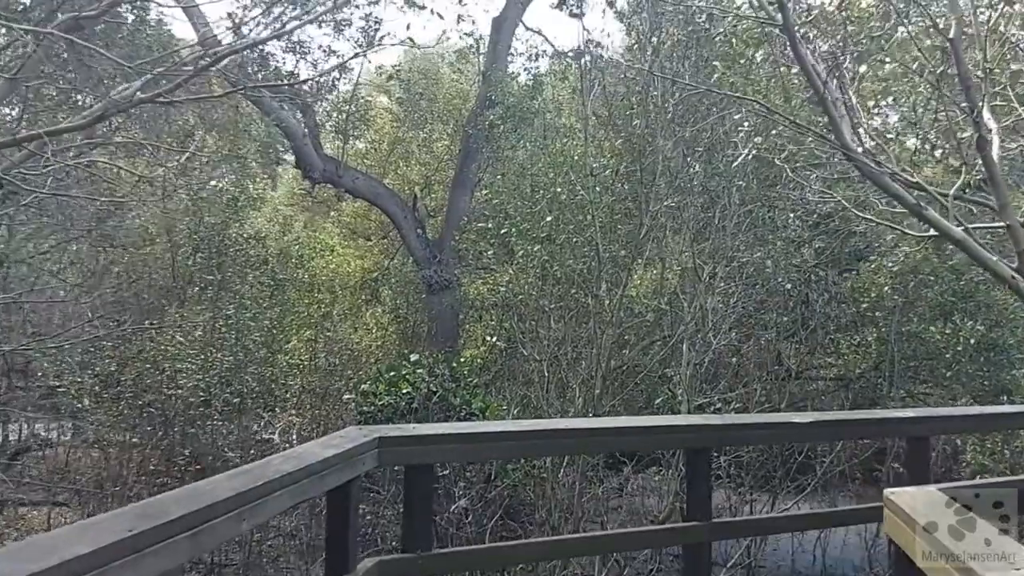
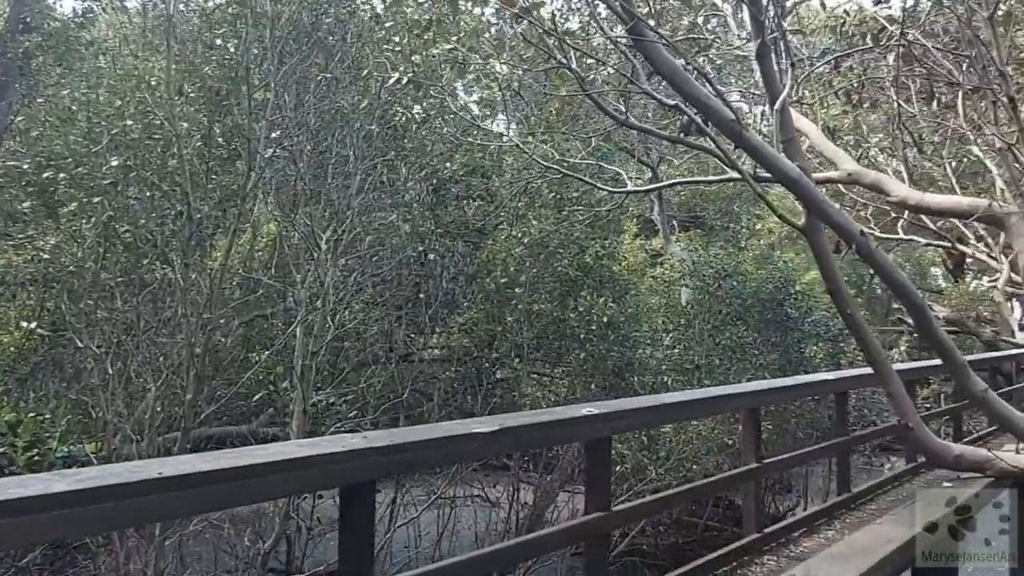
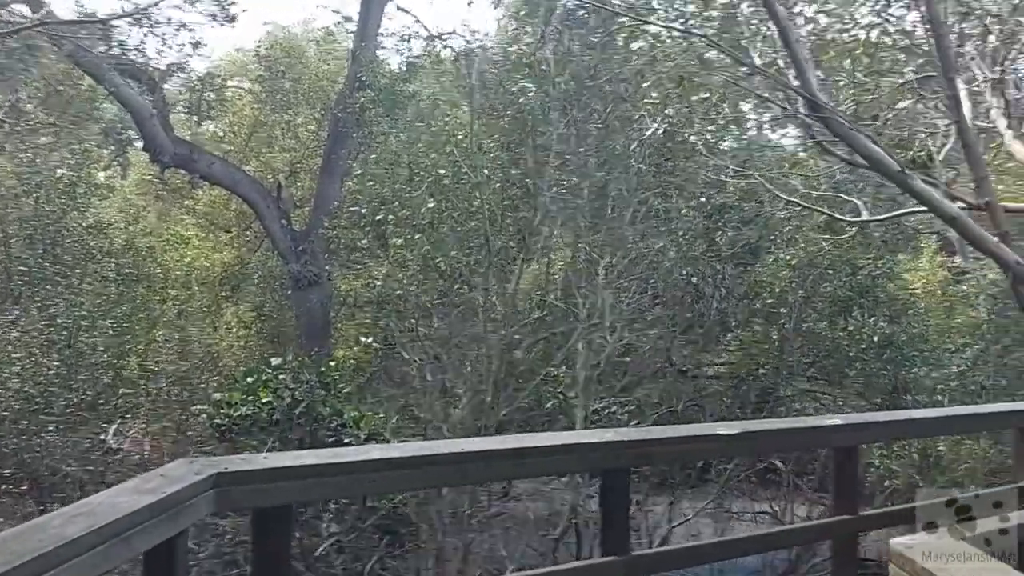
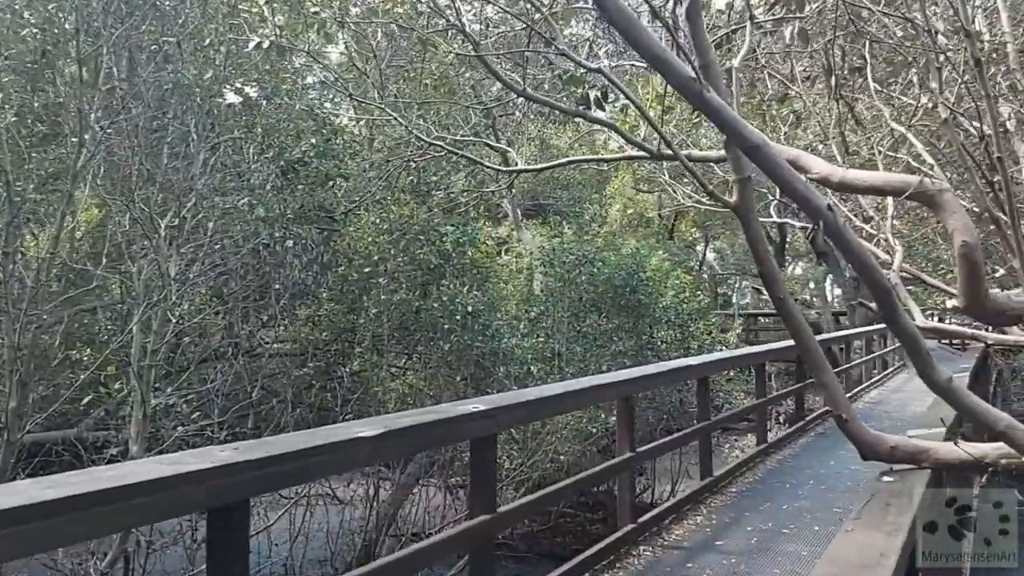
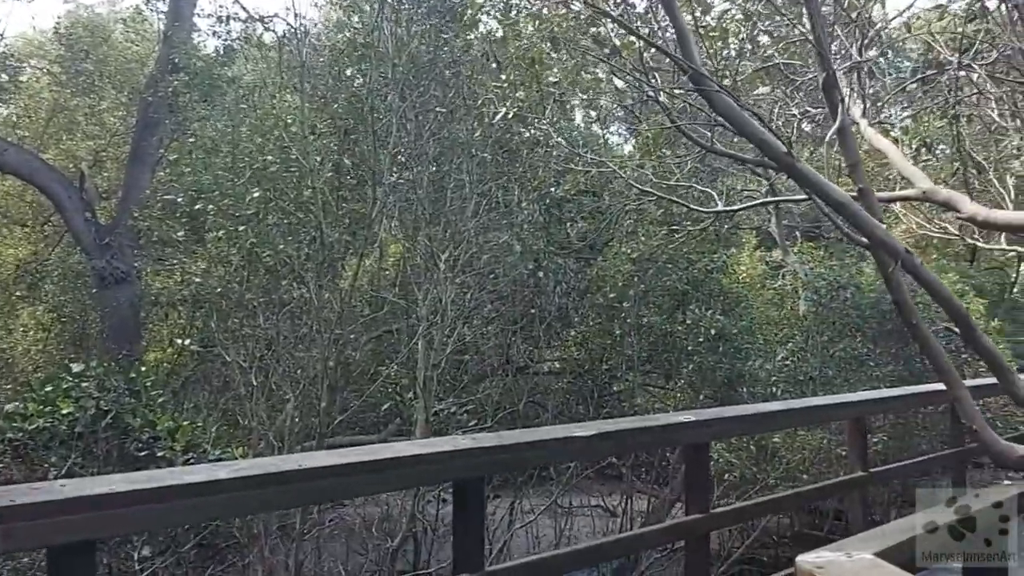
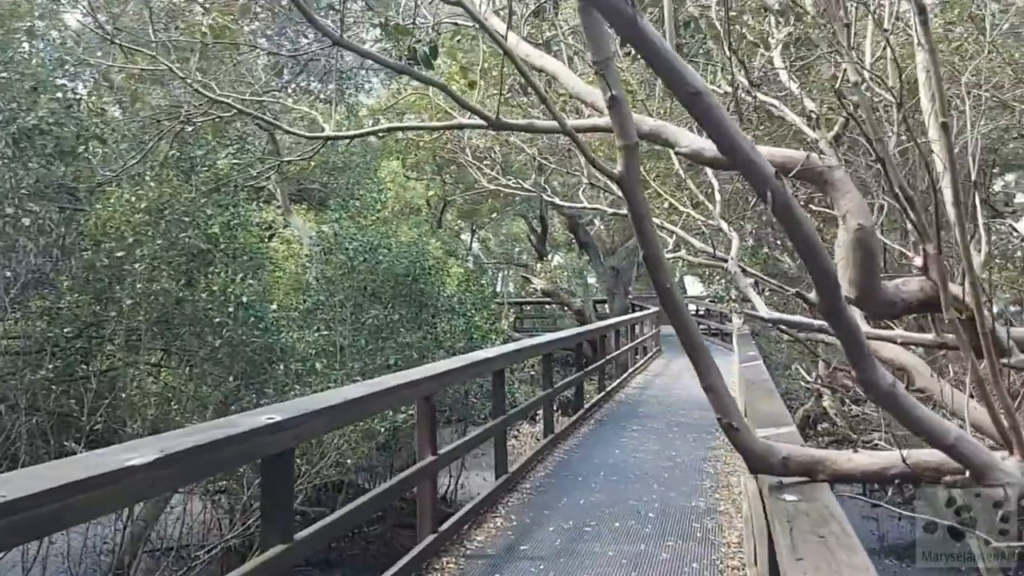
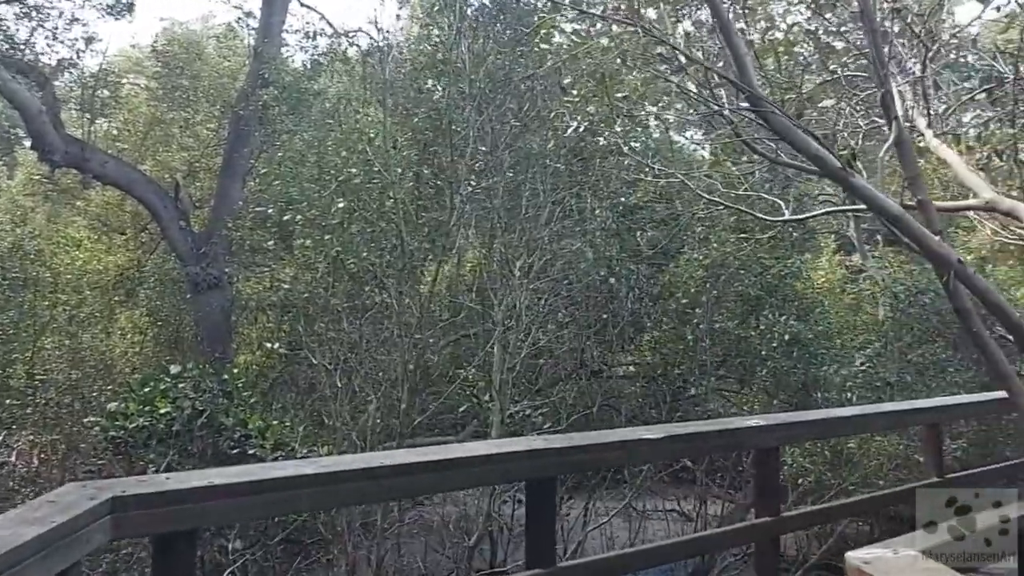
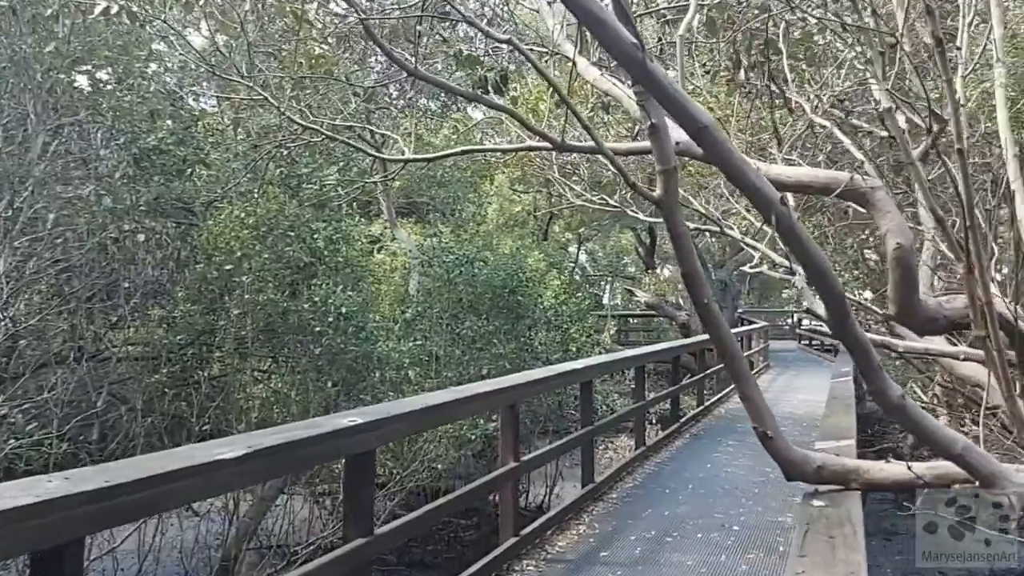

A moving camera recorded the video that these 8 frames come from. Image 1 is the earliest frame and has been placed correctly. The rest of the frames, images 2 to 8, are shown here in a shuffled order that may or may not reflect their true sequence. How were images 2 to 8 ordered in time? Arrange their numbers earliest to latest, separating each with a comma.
3, 7, 5, 2, 4, 8, 6
